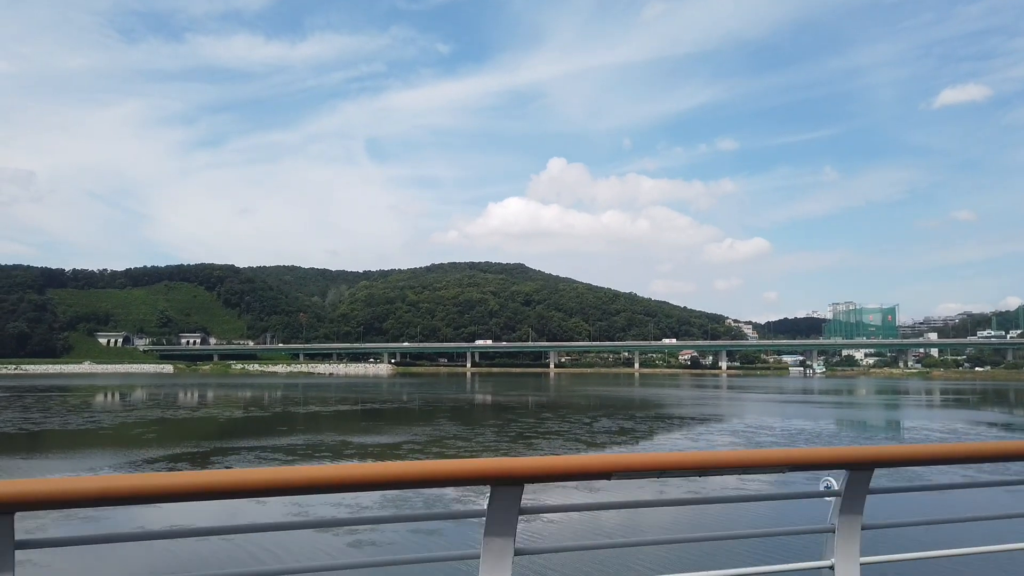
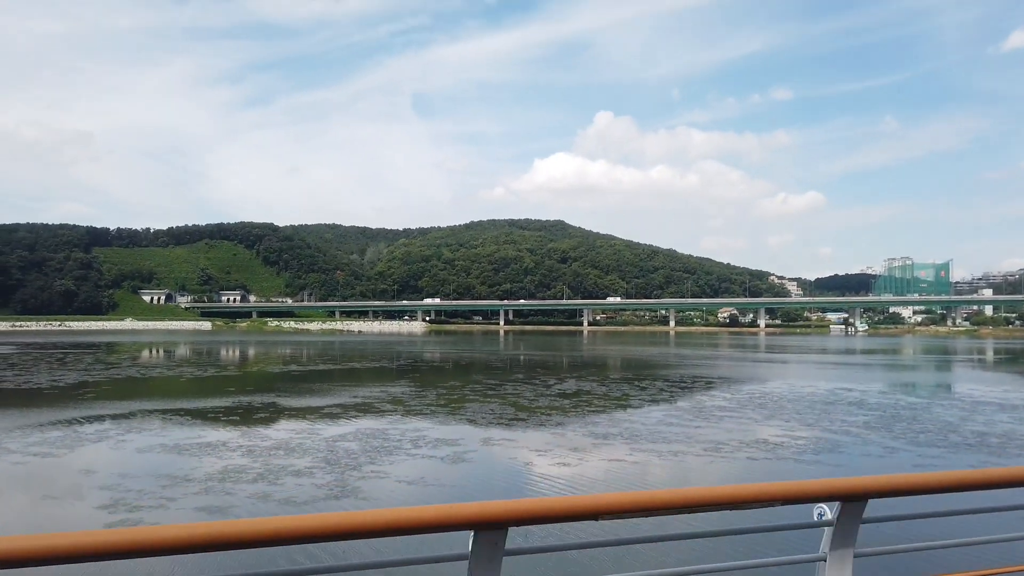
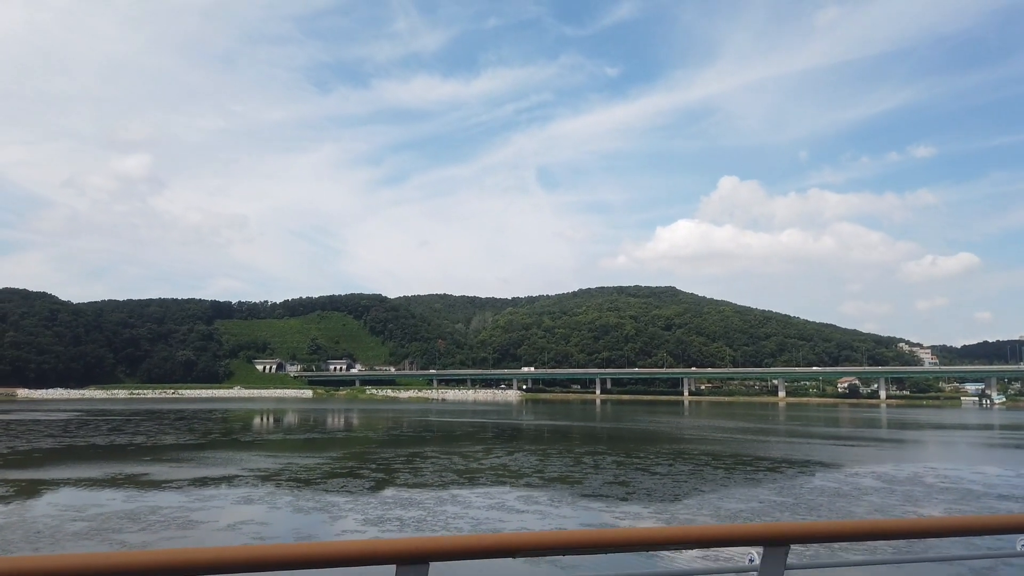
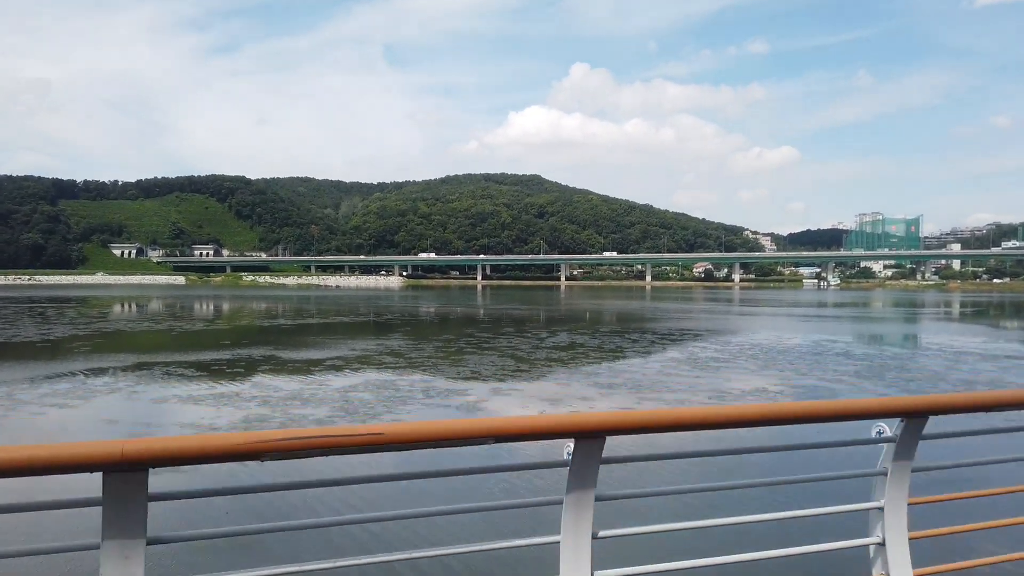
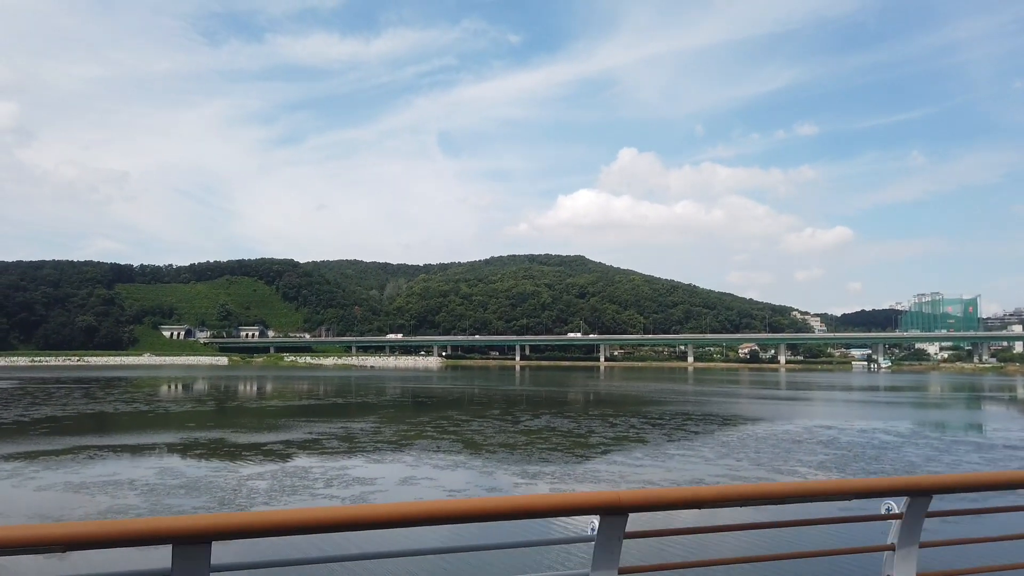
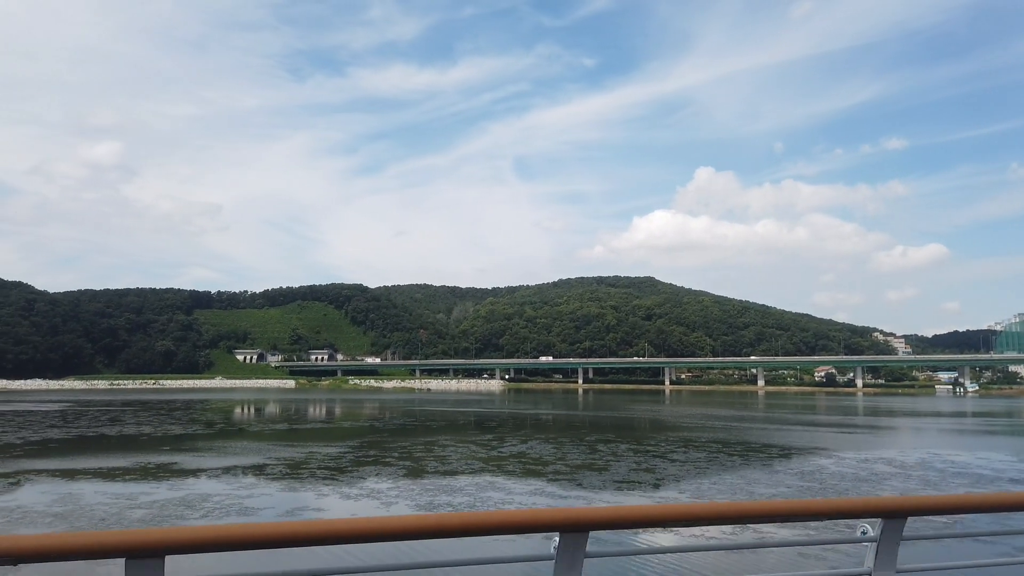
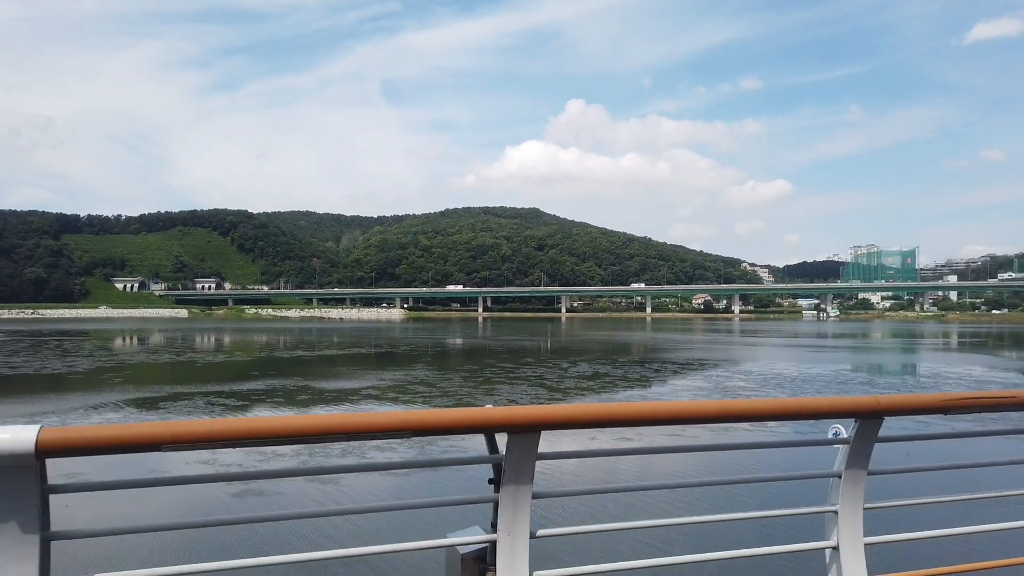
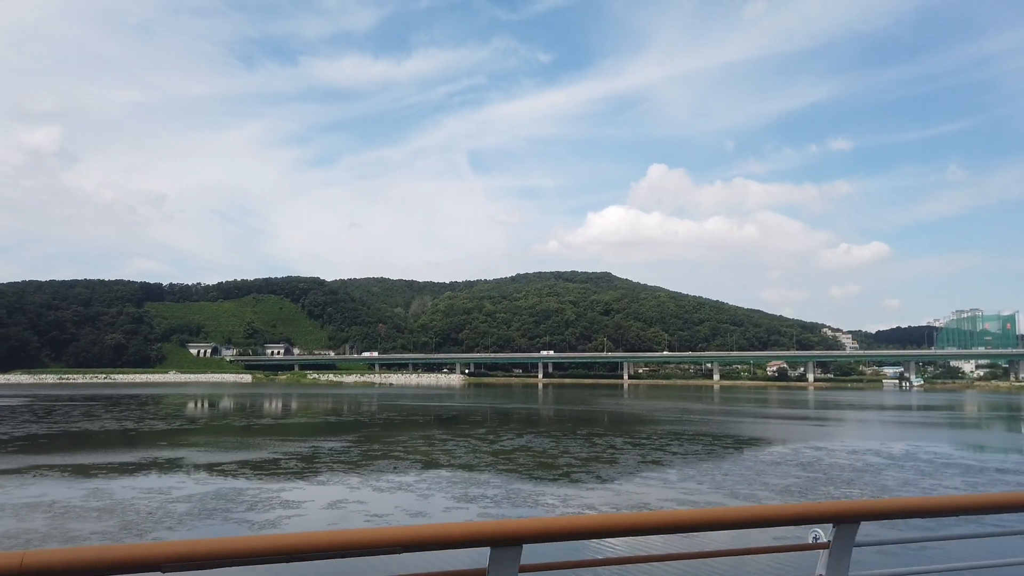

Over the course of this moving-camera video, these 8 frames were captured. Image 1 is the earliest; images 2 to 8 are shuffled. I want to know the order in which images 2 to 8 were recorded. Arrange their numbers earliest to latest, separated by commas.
7, 4, 2, 5, 8, 6, 3
